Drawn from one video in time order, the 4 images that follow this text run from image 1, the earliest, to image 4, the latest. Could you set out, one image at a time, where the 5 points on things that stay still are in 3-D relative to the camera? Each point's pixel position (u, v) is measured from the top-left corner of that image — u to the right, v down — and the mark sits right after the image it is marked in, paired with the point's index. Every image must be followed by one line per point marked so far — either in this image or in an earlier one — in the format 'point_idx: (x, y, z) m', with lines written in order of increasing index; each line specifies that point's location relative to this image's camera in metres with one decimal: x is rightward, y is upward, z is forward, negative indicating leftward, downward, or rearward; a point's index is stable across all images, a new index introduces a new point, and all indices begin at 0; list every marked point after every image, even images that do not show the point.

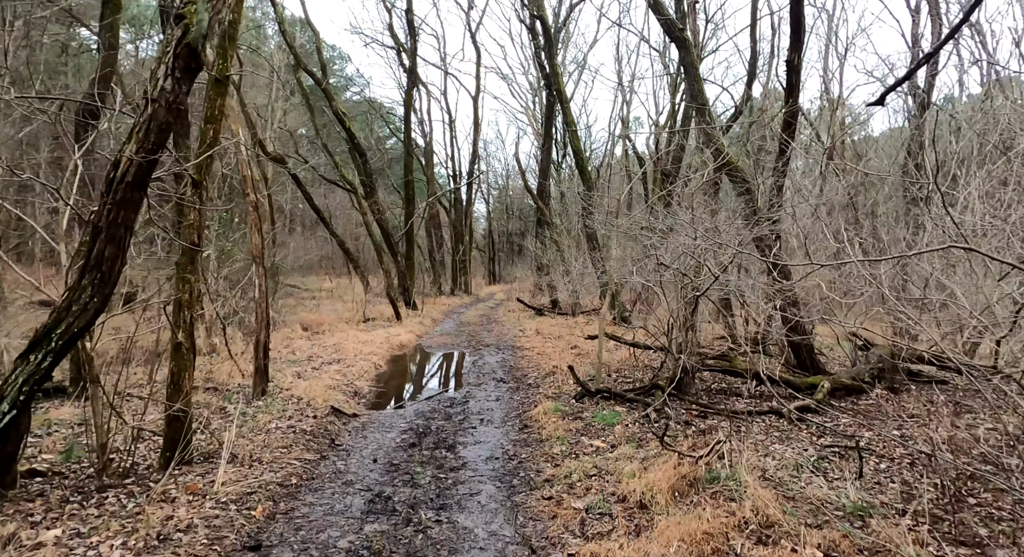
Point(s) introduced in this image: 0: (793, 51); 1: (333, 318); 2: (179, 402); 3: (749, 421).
0: (+4.2, +3.4, +9.0) m
1: (-4.3, -1.0, +14.5) m
2: (-2.4, -0.9, +4.3) m
3: (+2.5, -1.5, +6.1) m
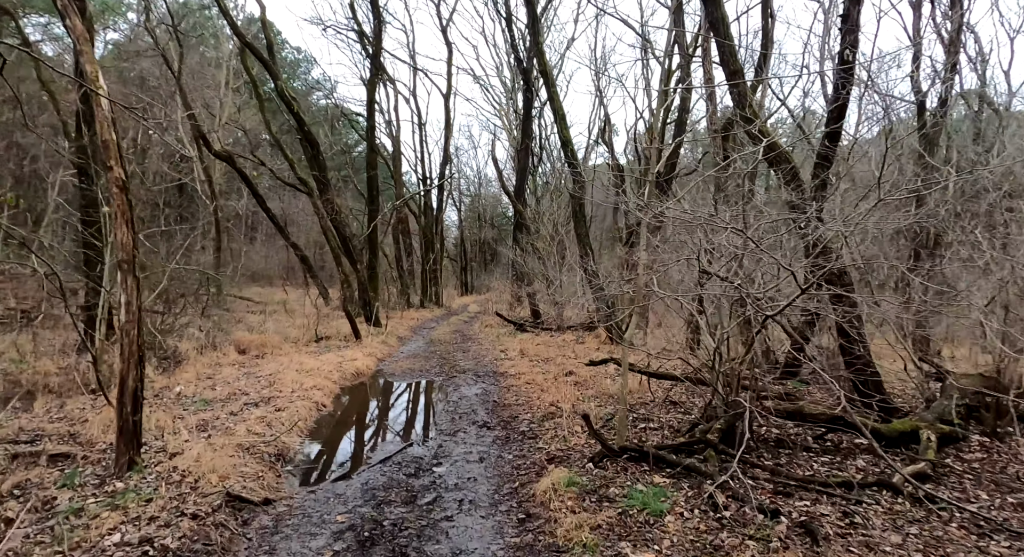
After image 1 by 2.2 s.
0: (+4.0, +3.3, +7.1) m
1: (-4.8, -1.2, +12.1) m
2: (-2.3, -0.9, +2.0) m
3: (+2.4, -1.6, +4.1) m
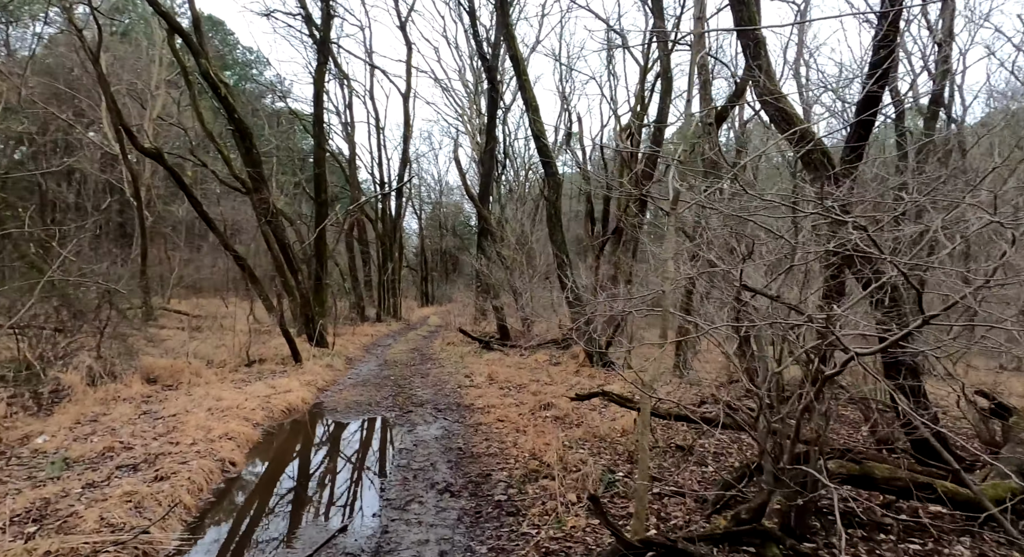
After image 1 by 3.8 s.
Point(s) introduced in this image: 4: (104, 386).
0: (+3.8, +3.1, +5.9) m
1: (-5.4, -1.4, +10.2) m
2: (-2.3, -1.0, +0.3) m
3: (+2.3, -1.7, +2.7) m
4: (-5.8, -1.5, +8.5) m
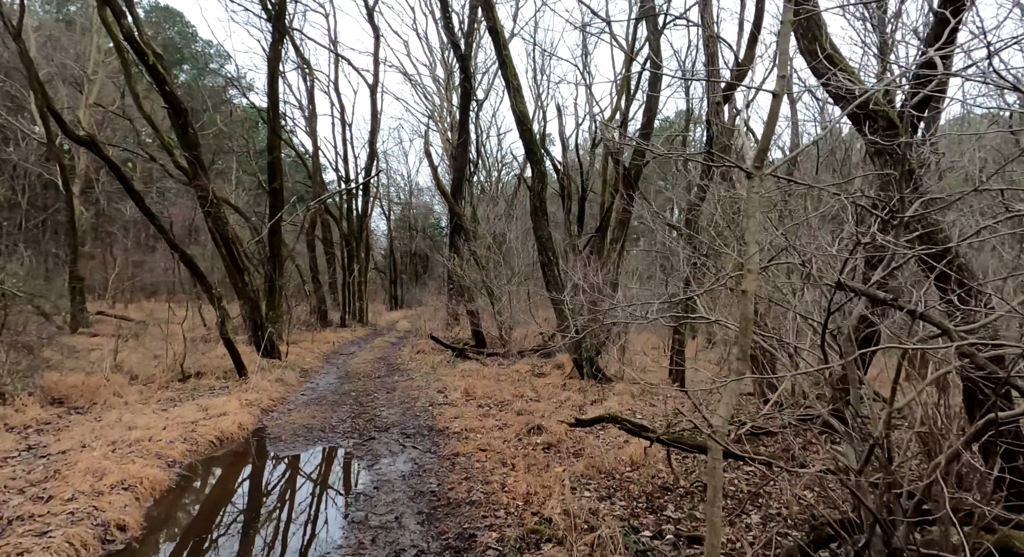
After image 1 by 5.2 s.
0: (+3.7, +3.1, +4.7) m
1: (-5.6, -1.4, +8.6) m
2: (-2.1, -1.0, -1.1) m
3: (+2.4, -1.6, +1.5) m
4: (-6.0, -1.5, +6.9) m
